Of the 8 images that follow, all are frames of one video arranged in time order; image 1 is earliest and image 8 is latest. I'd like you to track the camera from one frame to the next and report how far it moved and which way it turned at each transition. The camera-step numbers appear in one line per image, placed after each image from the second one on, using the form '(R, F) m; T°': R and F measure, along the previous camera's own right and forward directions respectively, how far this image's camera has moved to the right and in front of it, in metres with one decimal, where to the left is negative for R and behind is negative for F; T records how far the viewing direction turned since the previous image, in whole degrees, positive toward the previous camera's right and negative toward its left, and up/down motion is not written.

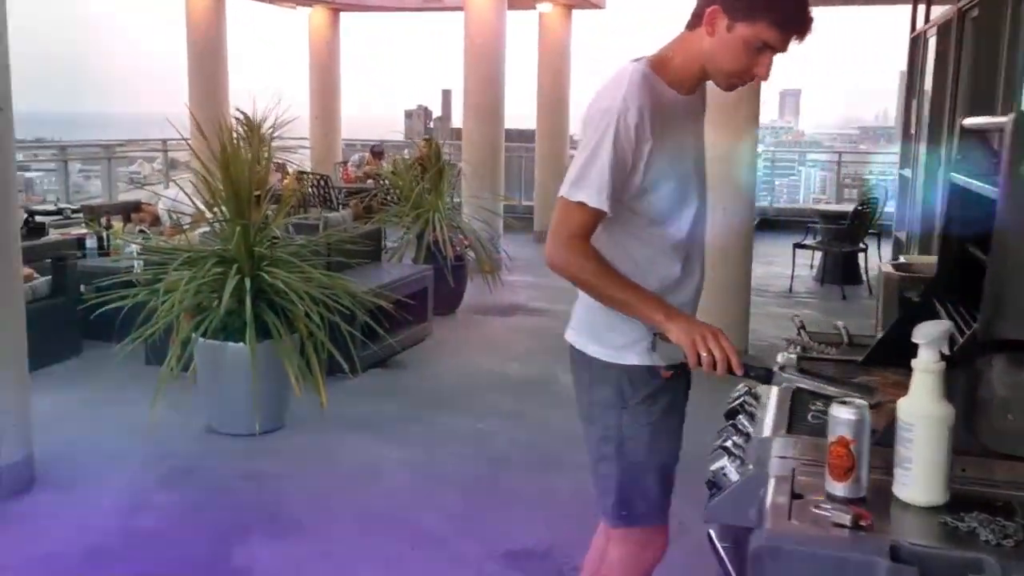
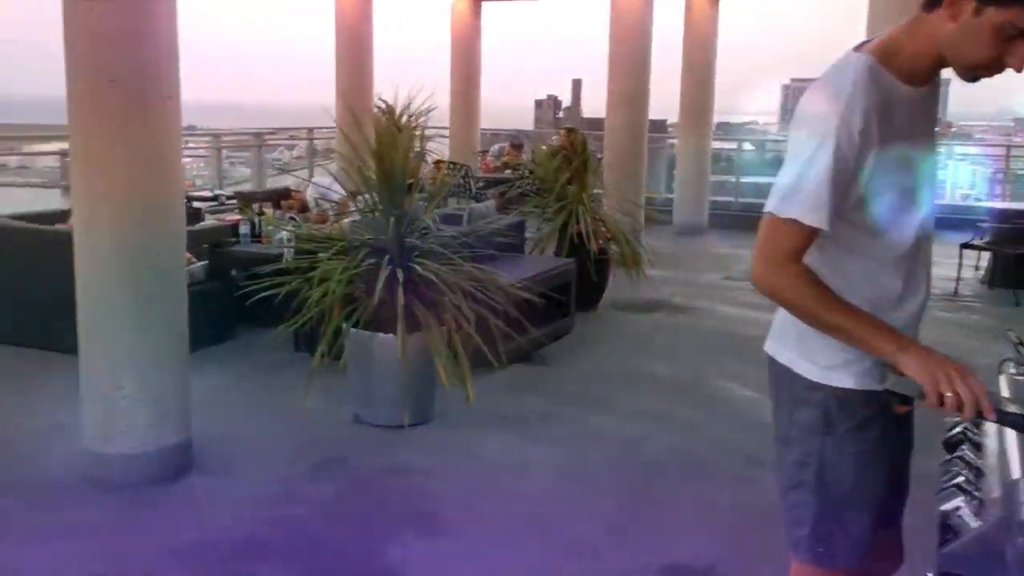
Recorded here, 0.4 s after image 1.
(-0.2, +0.2) m; -8°
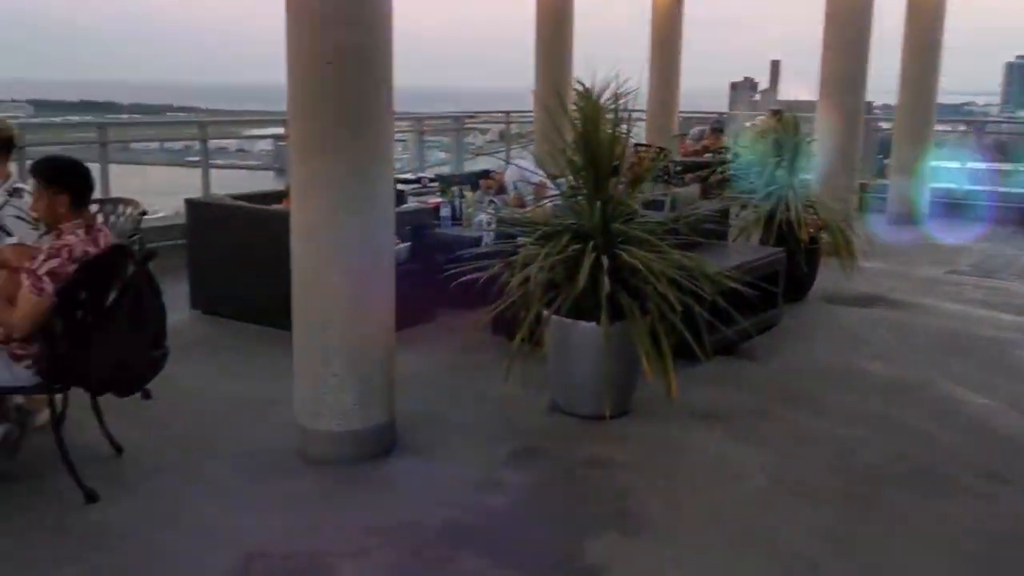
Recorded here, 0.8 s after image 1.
(-0.1, +0.2) m; -12°
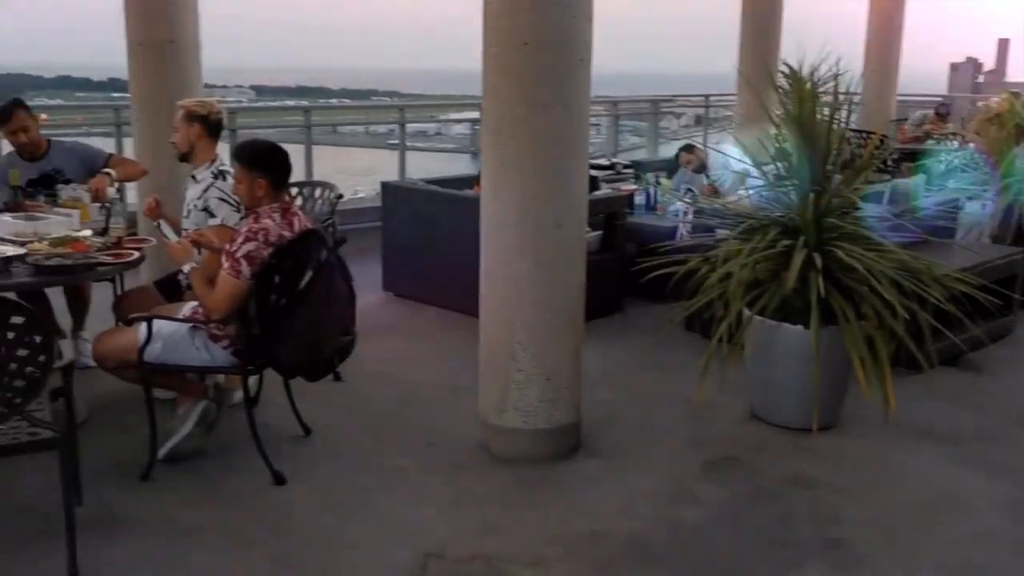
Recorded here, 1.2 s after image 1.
(-0.1, +0.2) m; -12°
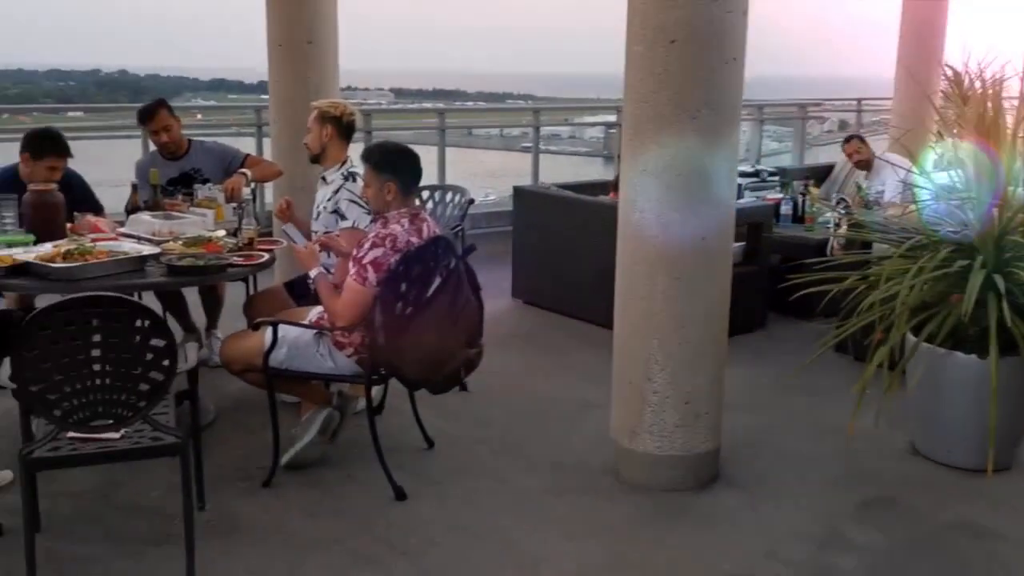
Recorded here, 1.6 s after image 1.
(0.0, +0.2) m; -8°
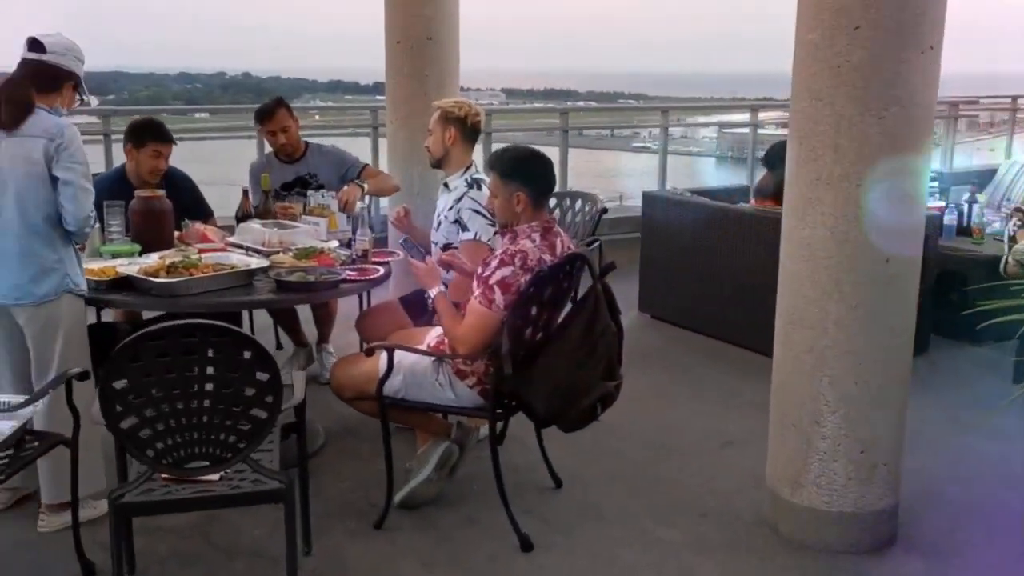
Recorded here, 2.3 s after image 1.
(-0.1, +0.4) m; -7°
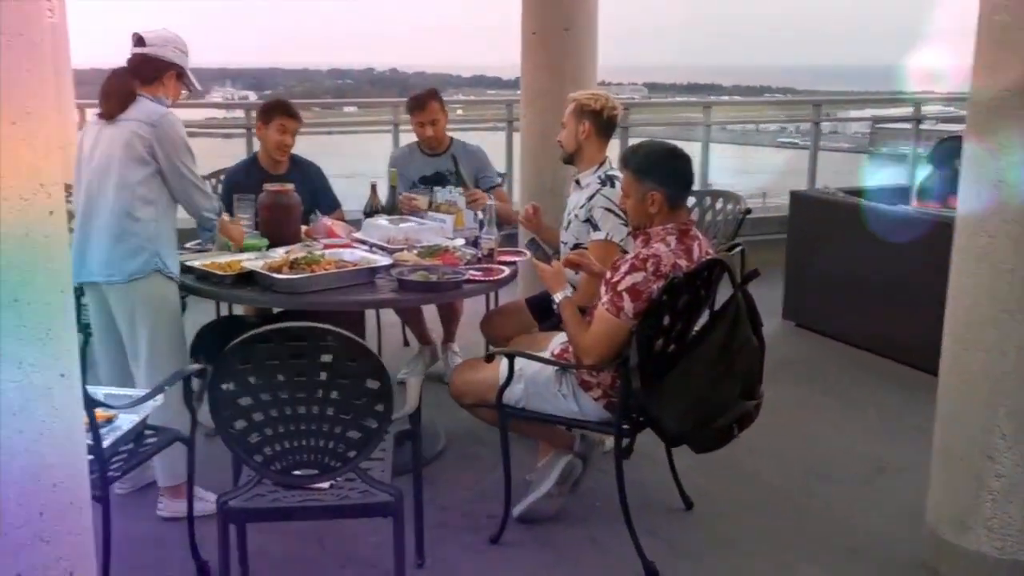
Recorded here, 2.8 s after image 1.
(0.0, +0.2) m; -9°
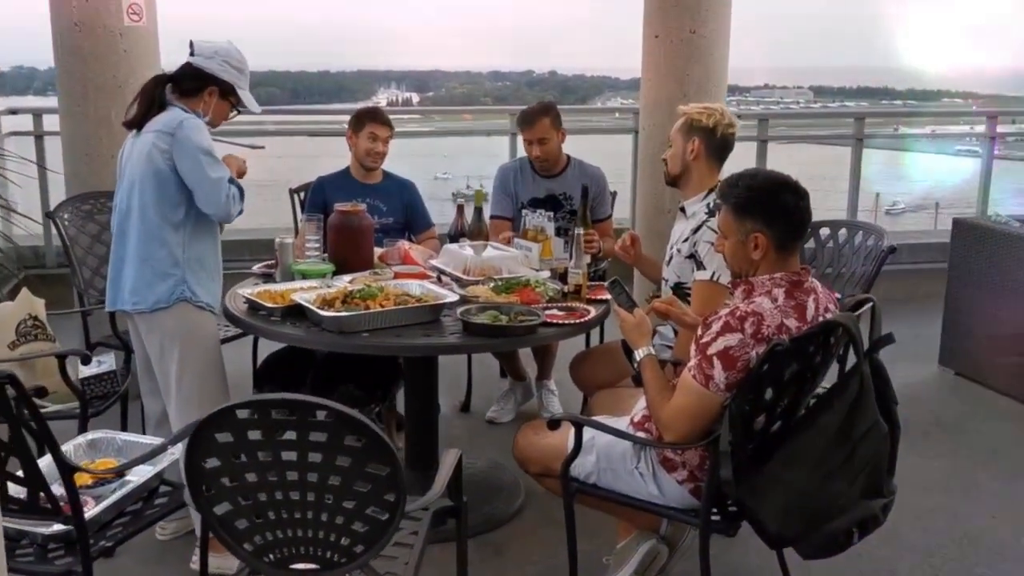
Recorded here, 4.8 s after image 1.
(+0.2, +0.4) m; -10°
